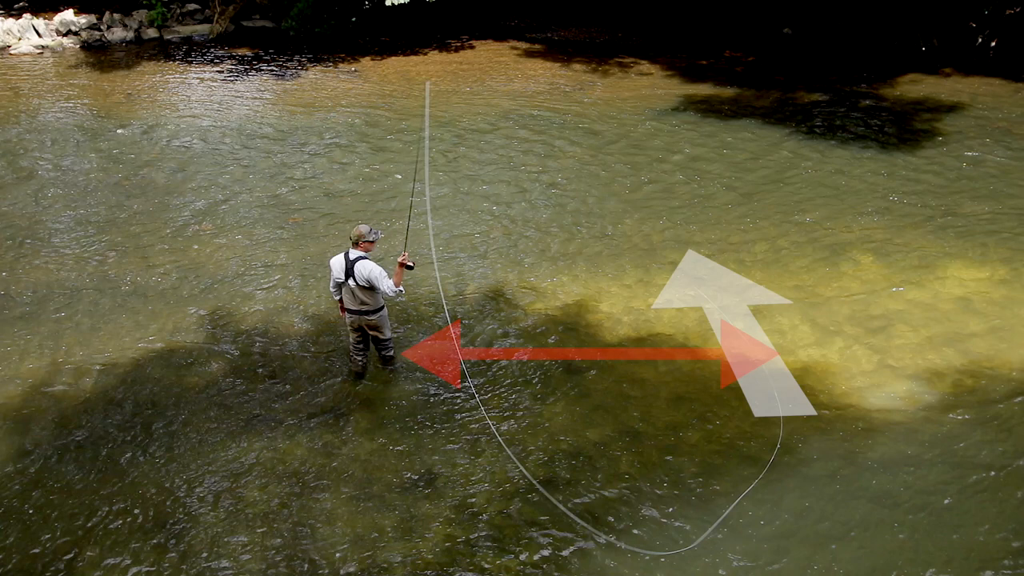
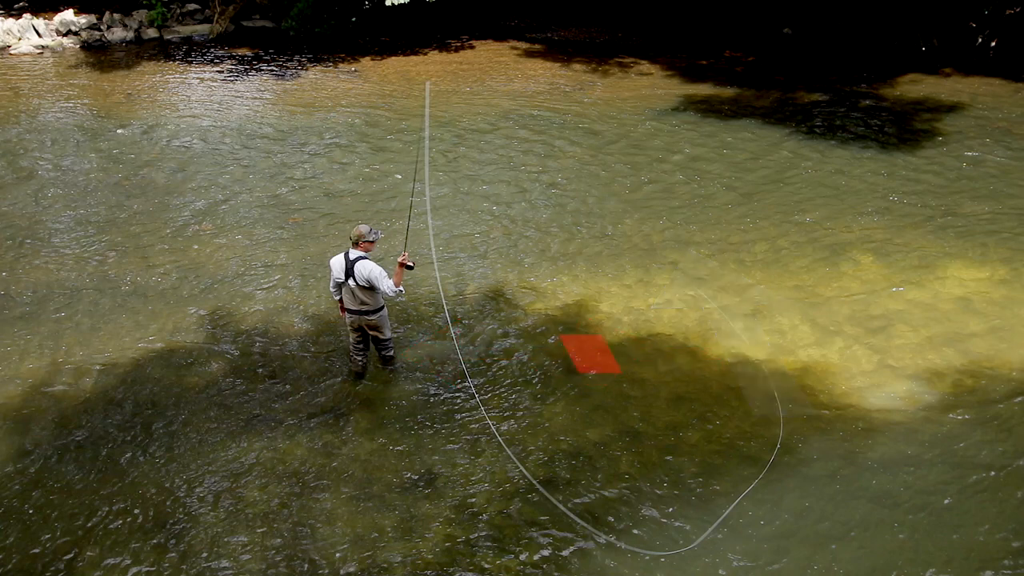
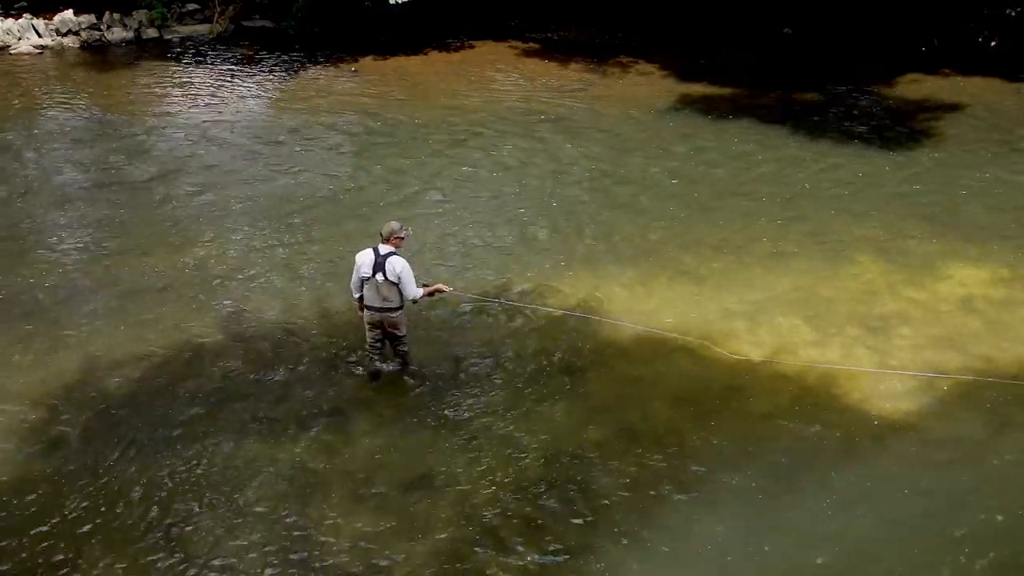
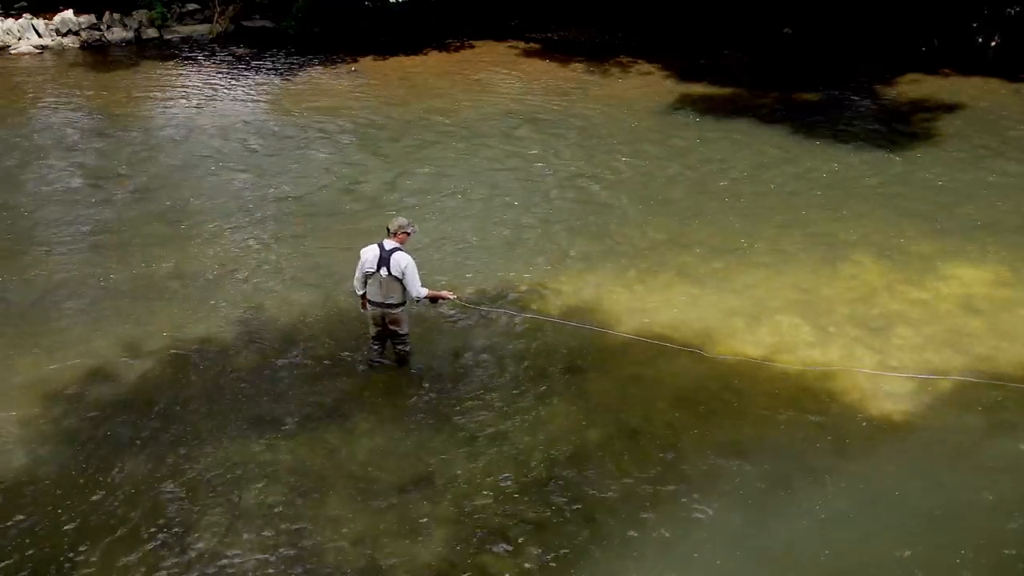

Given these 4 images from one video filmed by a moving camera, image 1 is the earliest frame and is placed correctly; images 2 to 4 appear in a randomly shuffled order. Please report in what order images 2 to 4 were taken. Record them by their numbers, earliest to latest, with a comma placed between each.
2, 4, 3
